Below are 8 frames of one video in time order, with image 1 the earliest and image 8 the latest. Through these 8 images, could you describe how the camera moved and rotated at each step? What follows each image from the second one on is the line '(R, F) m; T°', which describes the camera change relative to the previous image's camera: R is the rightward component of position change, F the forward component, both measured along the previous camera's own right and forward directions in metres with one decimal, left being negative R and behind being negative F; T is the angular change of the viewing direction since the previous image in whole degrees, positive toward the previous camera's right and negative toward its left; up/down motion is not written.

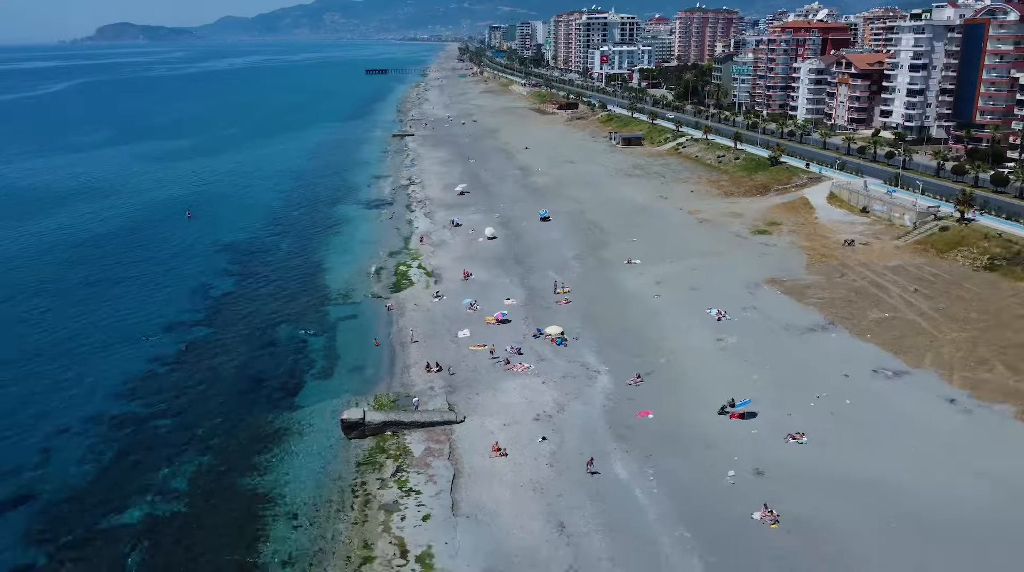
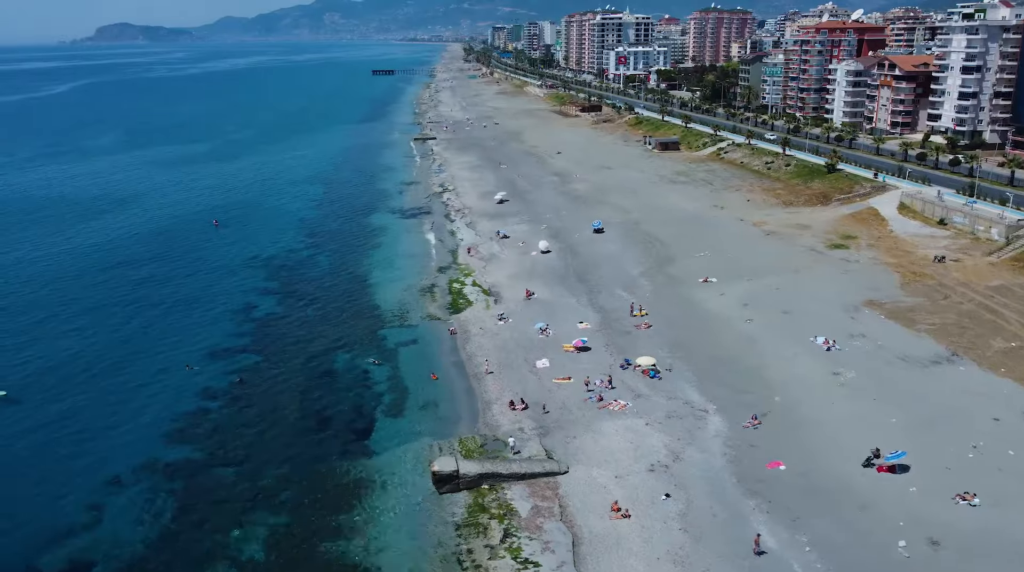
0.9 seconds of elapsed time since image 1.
(-3.9, +3.7) m; 0°
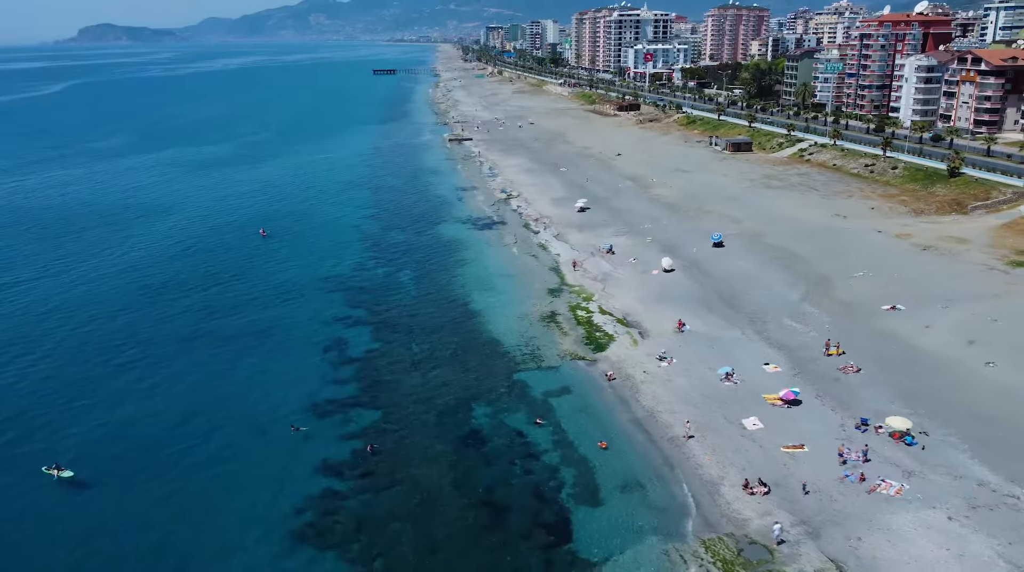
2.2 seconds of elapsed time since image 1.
(-7.9, +8.1) m; +1°
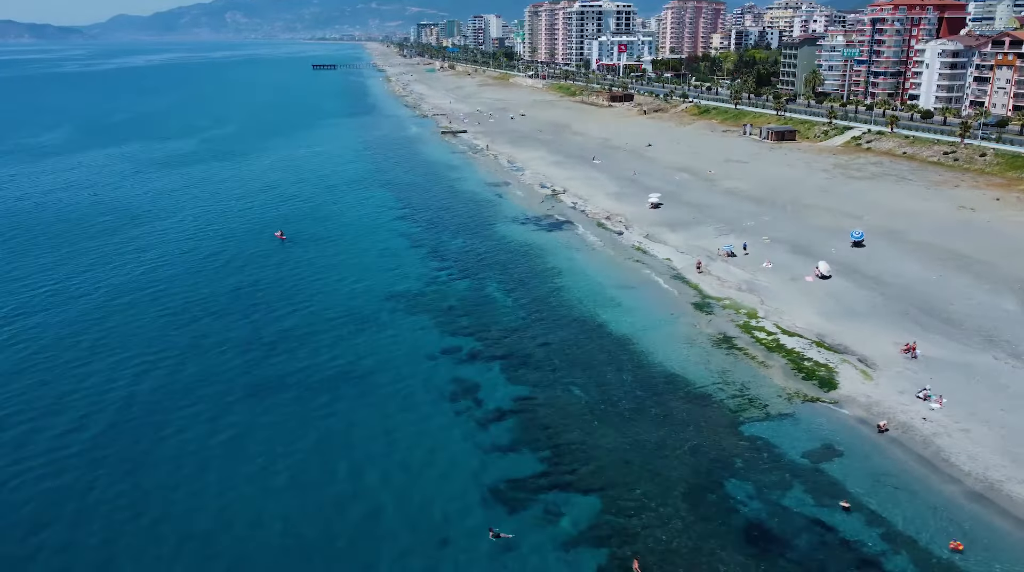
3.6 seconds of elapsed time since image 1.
(-9.5, +10.1) m; +5°
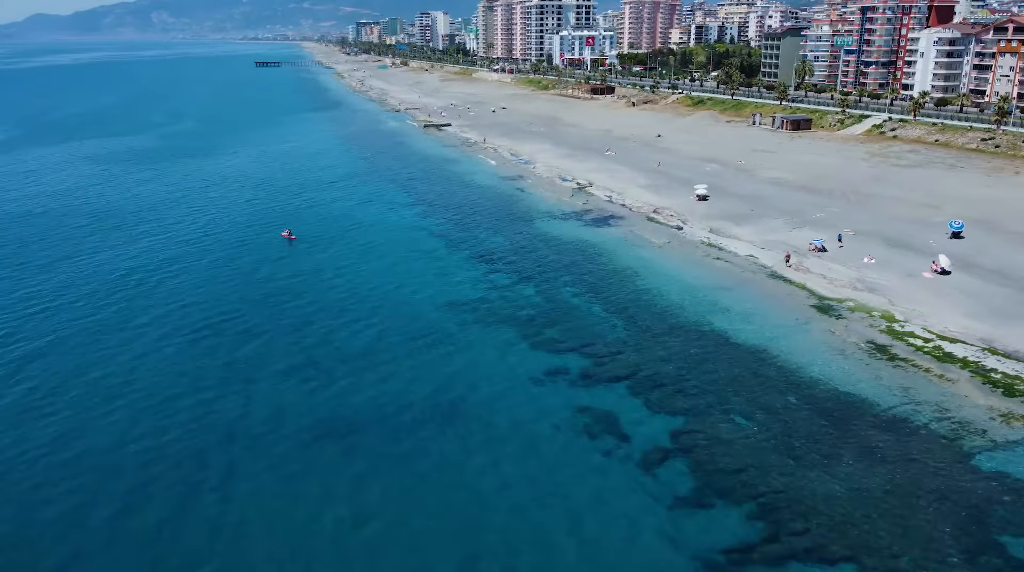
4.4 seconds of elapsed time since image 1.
(-6.0, +6.0) m; +4°
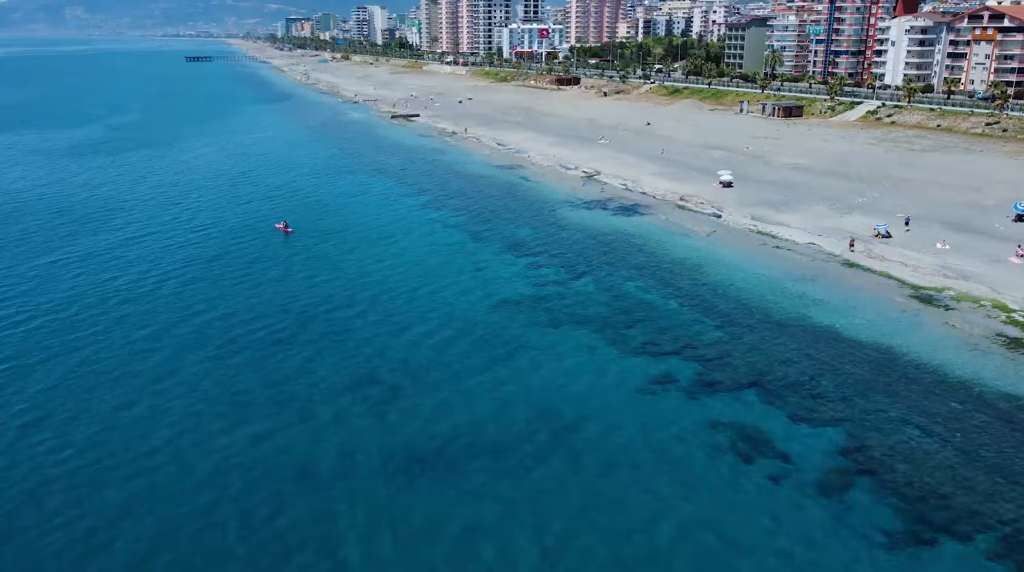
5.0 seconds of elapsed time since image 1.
(-4.7, +4.4) m; +5°
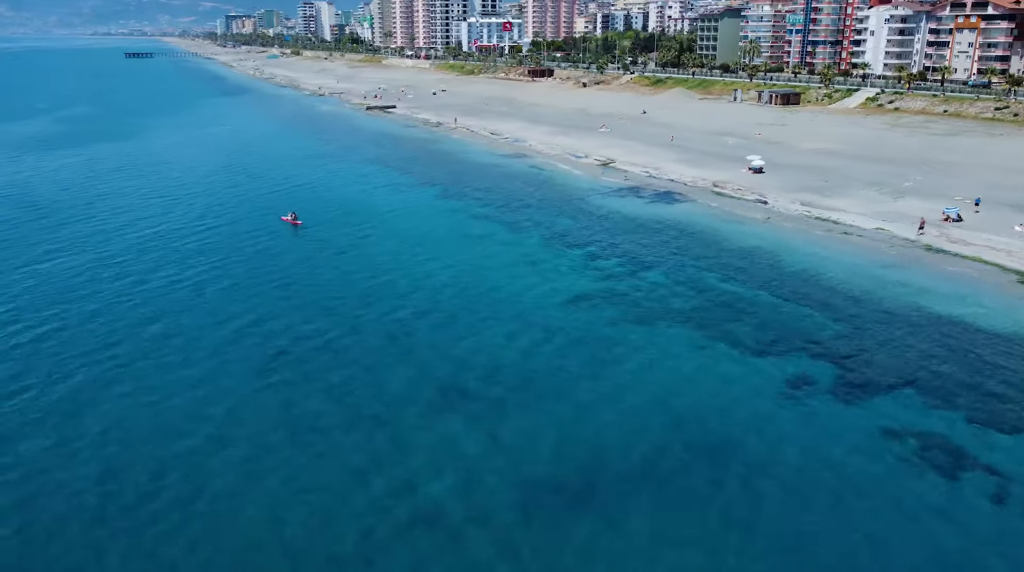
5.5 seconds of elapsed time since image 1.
(-4.1, +3.7) m; +4°
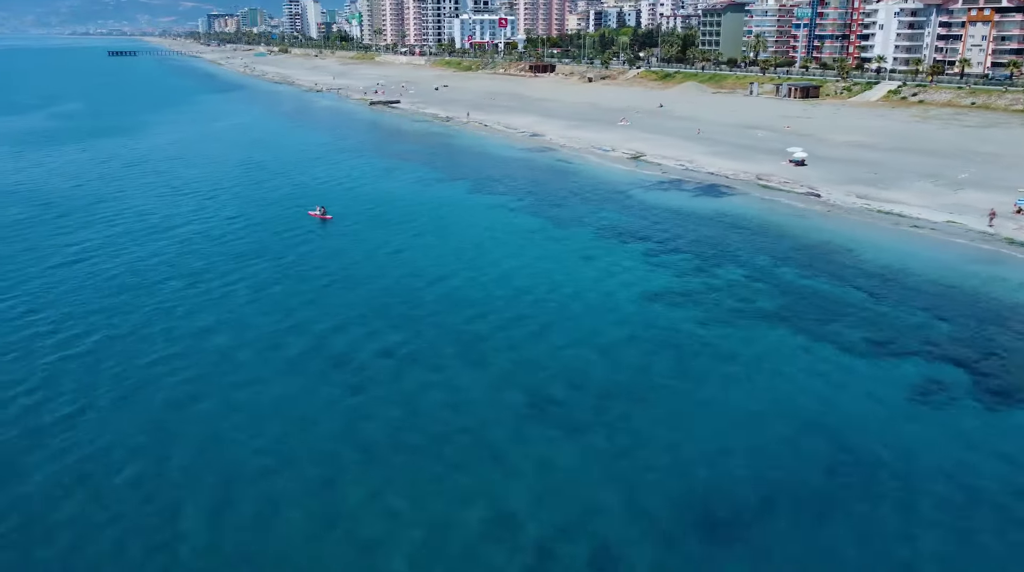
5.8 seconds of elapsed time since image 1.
(-2.6, +2.2) m; +1°
